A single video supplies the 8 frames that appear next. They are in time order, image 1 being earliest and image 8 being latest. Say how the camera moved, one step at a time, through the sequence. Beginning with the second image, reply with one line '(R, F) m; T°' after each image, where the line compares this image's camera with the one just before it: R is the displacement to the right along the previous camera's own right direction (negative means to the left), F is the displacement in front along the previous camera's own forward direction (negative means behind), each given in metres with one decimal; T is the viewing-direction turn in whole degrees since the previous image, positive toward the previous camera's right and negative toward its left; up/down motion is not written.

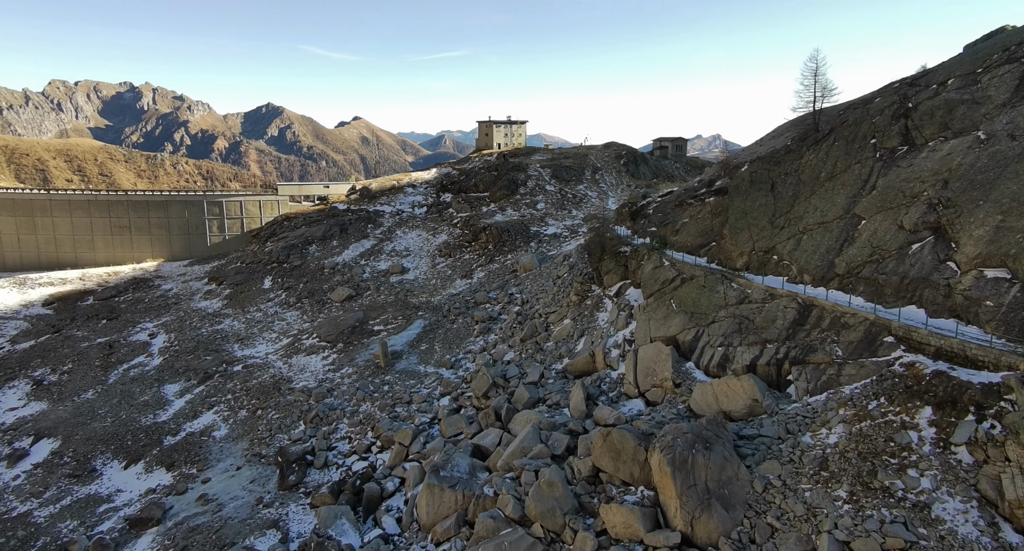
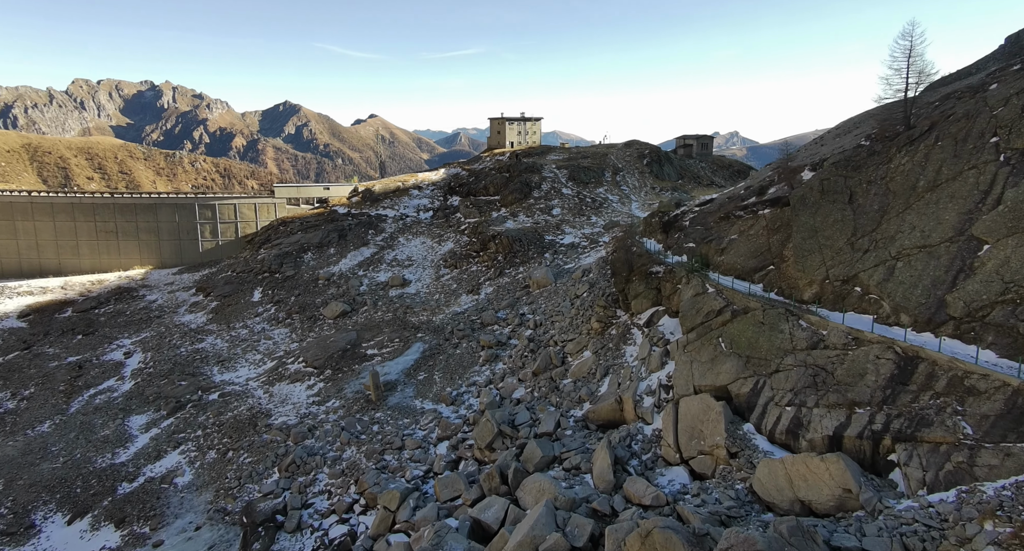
(+0.2, +5.6) m; -1°
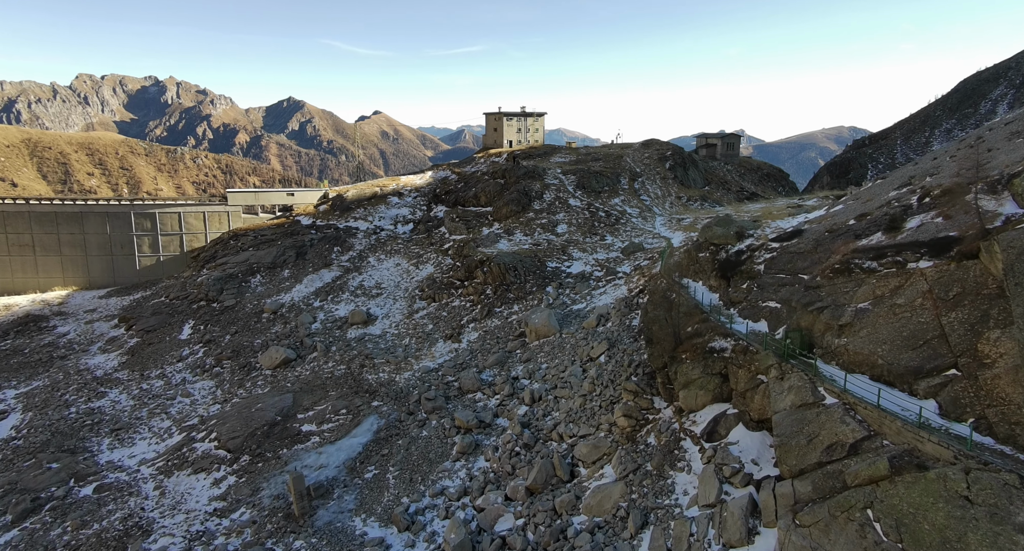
(+0.7, +11.1) m; 0°
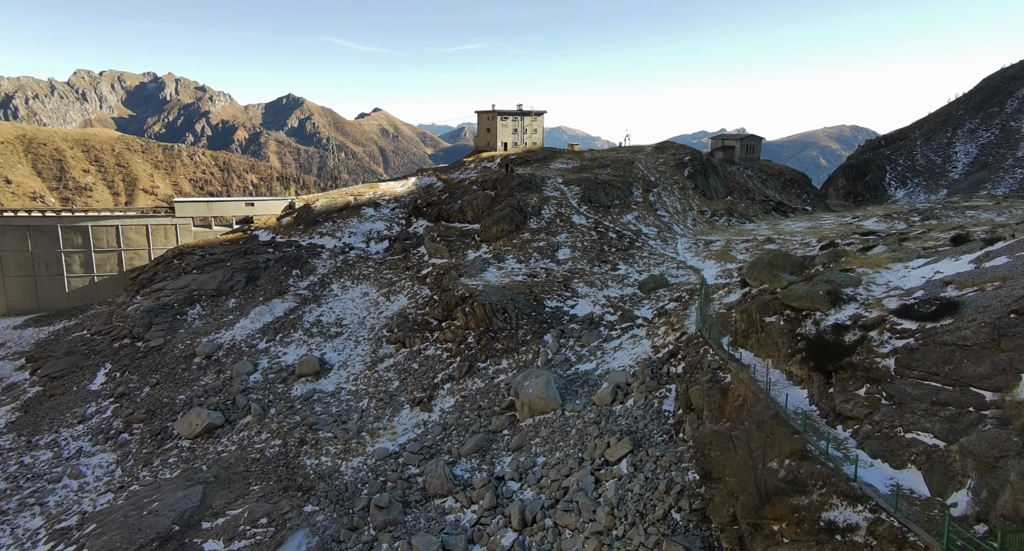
(+0.6, +8.4) m; 0°
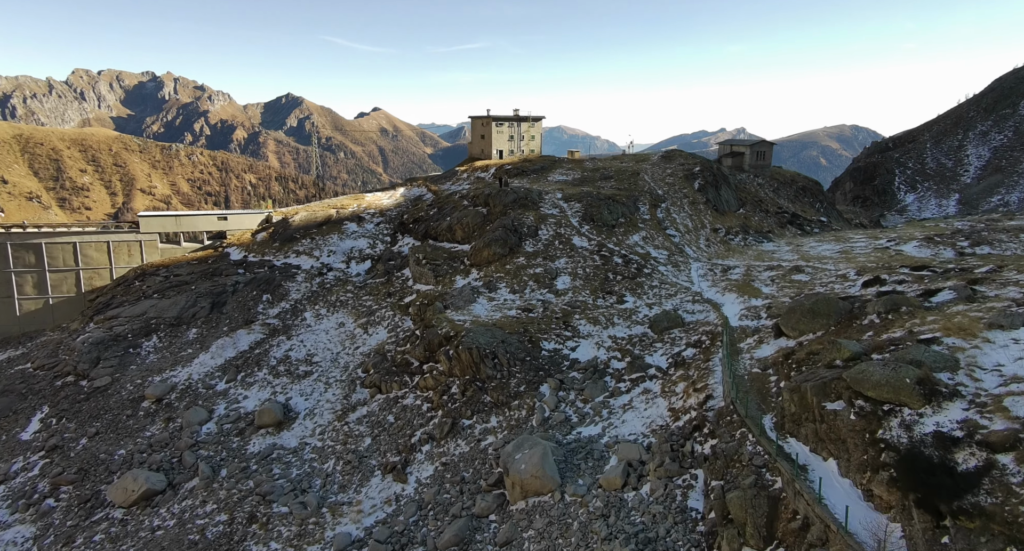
(+0.4, +4.3) m; 0°
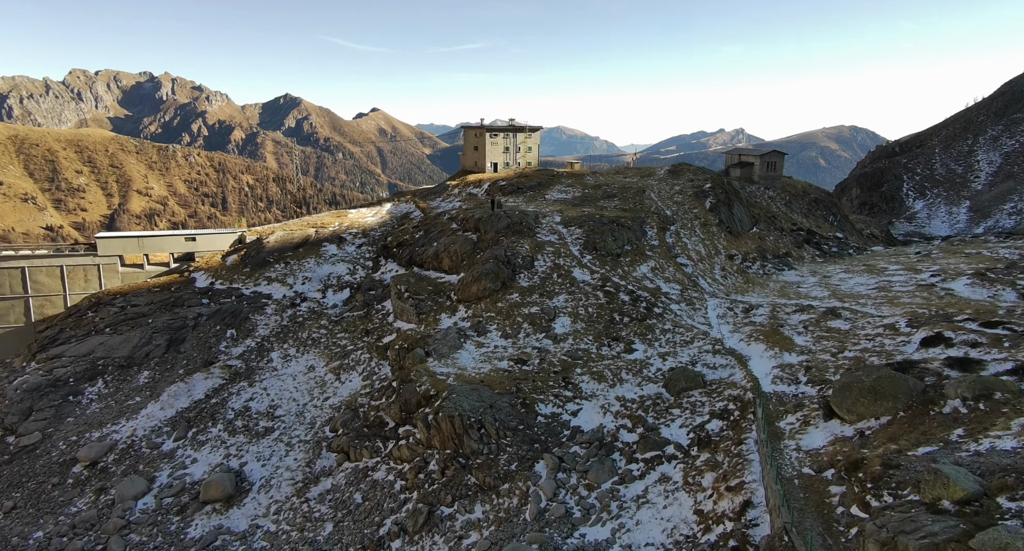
(+0.4, +4.2) m; 0°
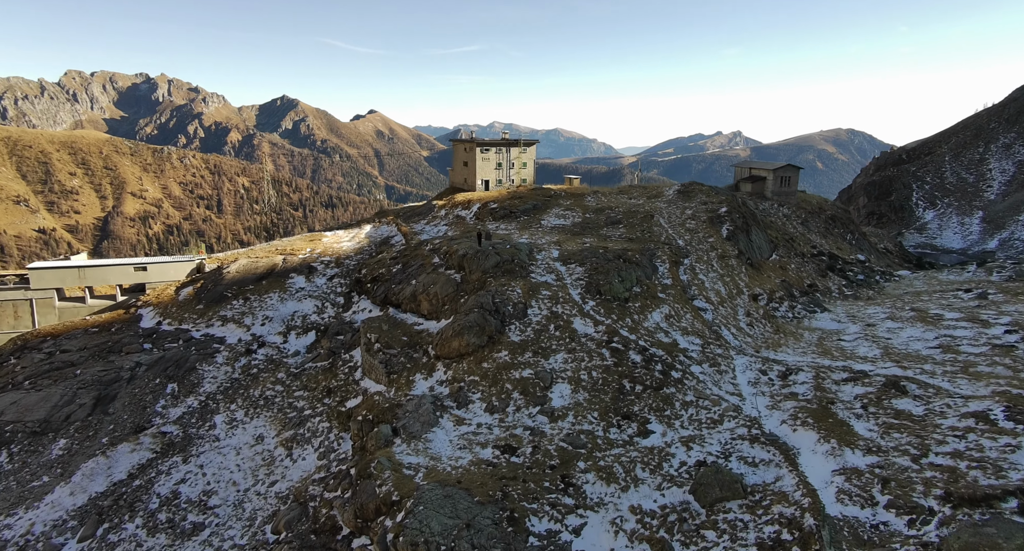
(+0.4, +5.3) m; 0°
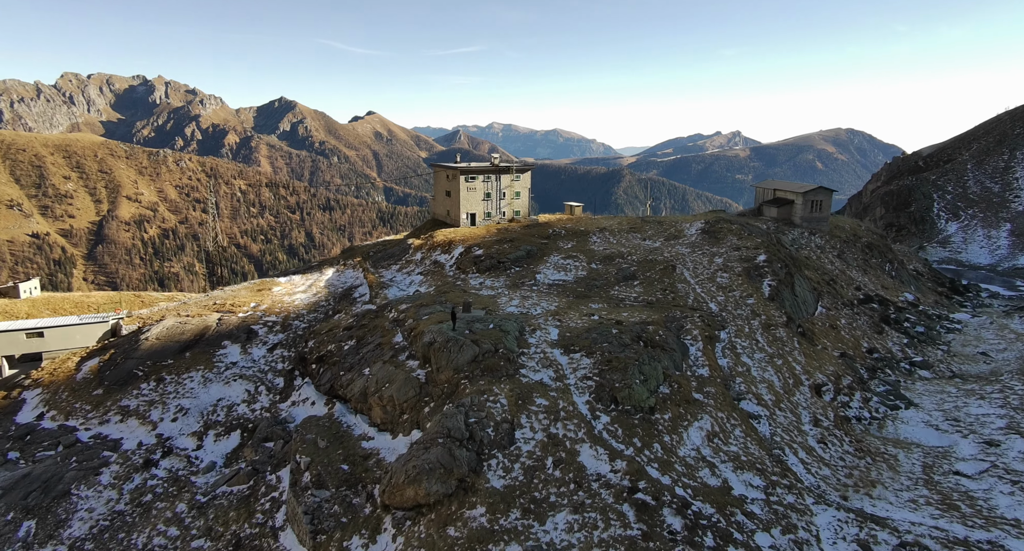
(+0.7, +8.3) m; 0°
